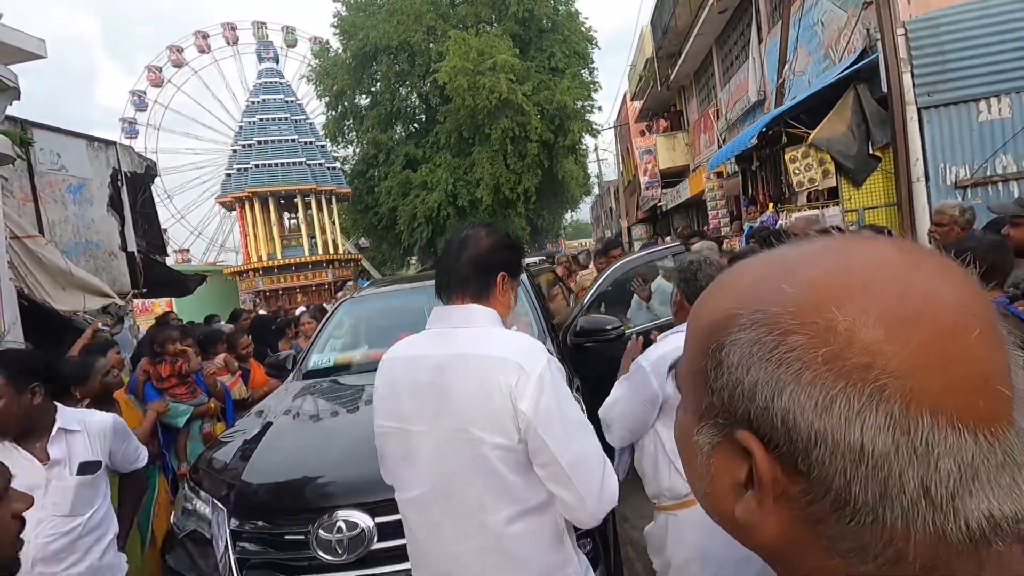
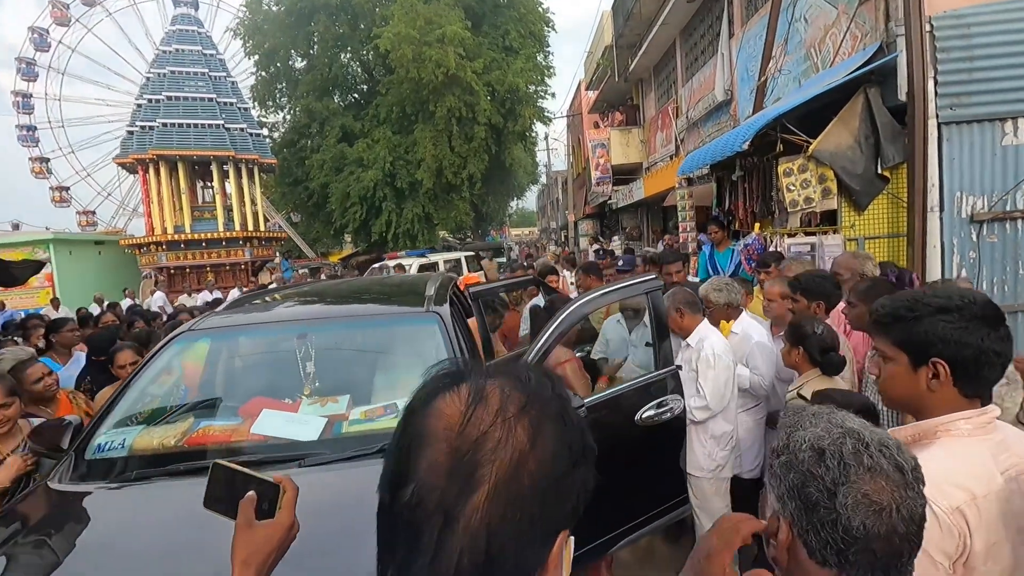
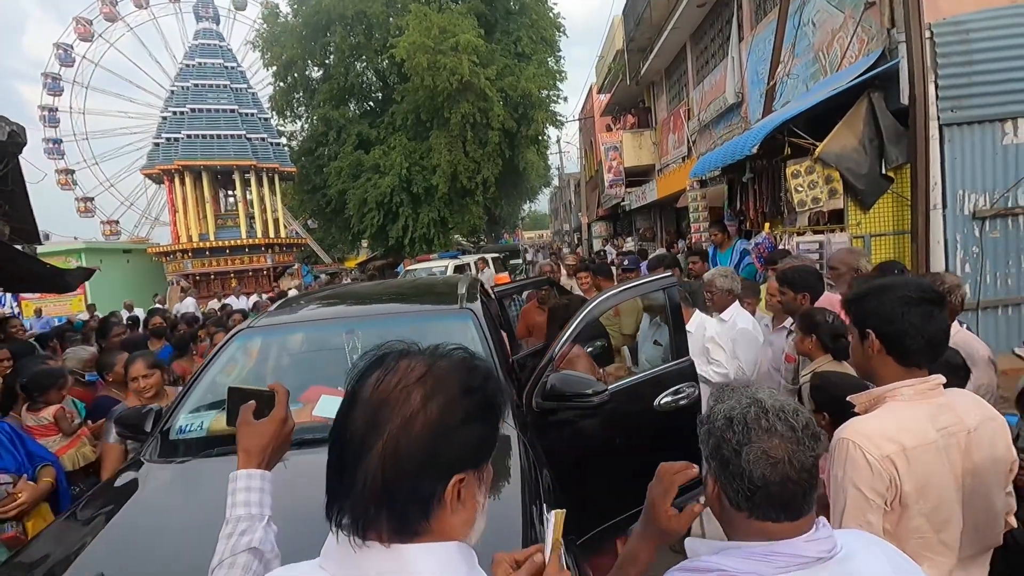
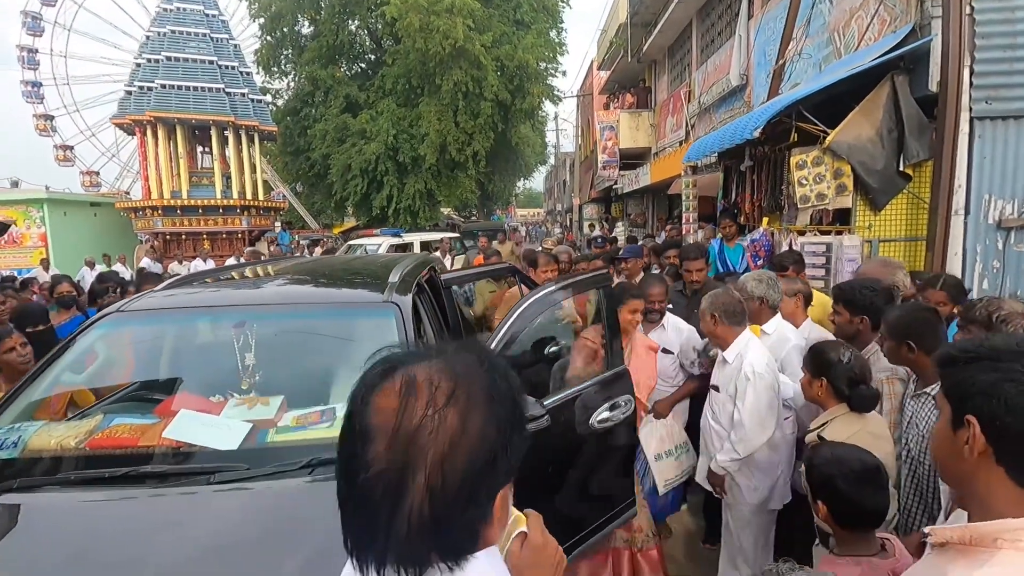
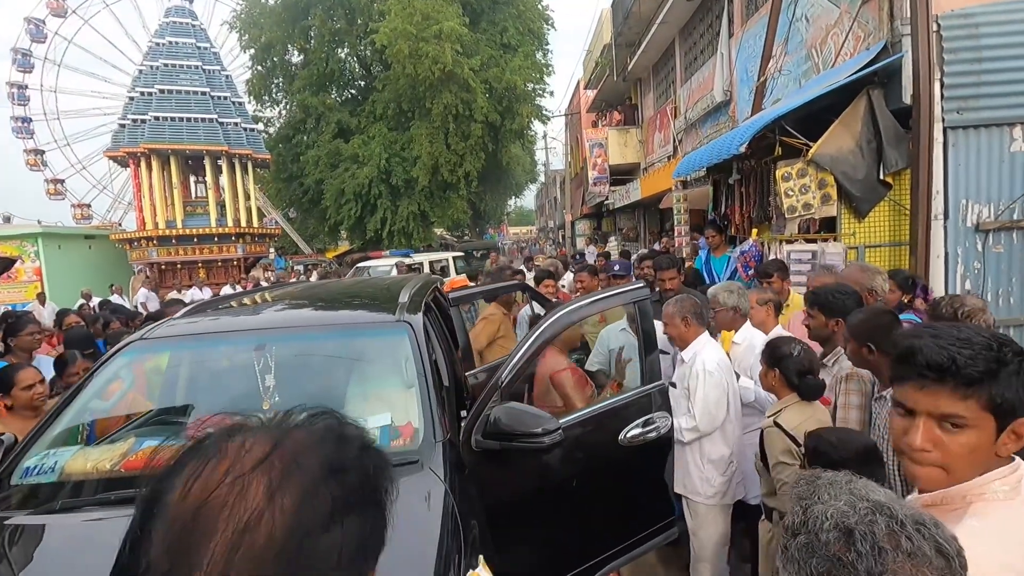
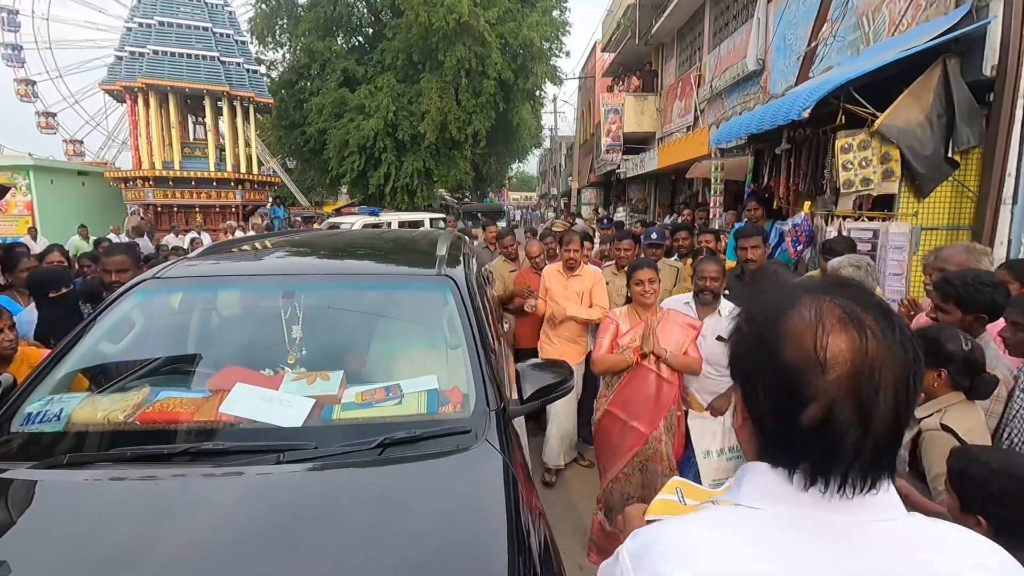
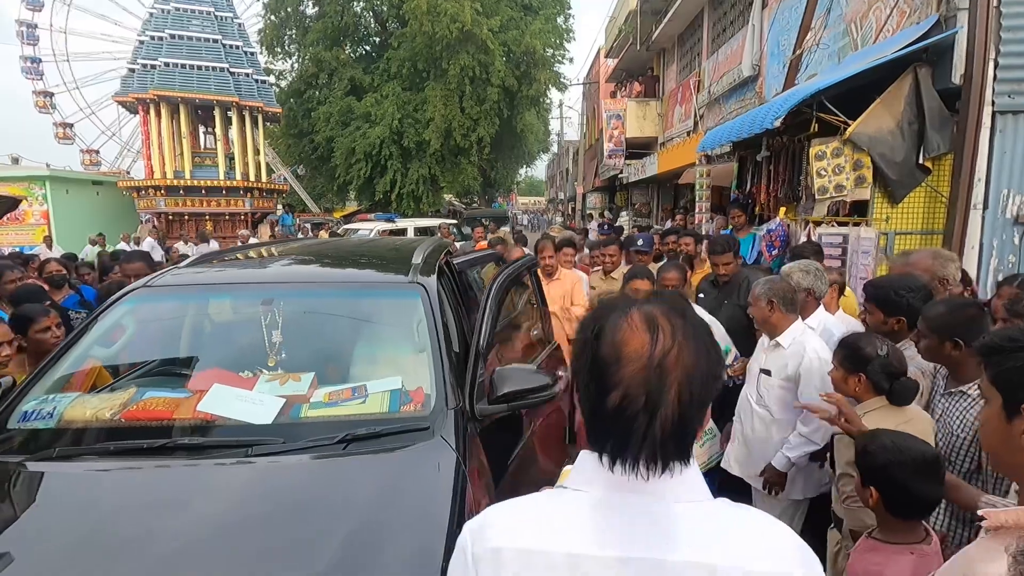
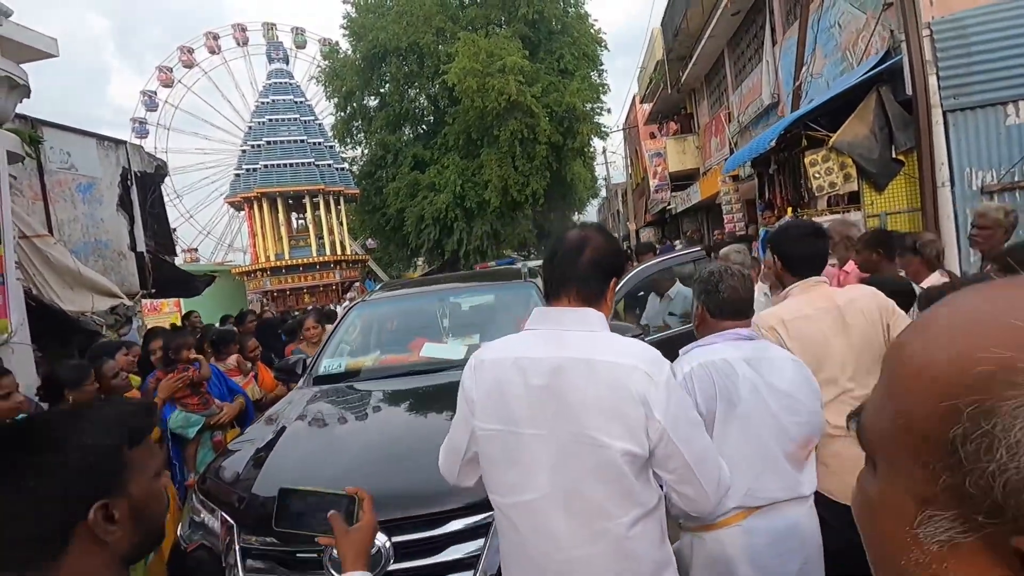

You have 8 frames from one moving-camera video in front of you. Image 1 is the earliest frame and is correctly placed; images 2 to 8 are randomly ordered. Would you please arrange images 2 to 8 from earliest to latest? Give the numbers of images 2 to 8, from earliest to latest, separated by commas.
8, 3, 2, 5, 4, 7, 6
